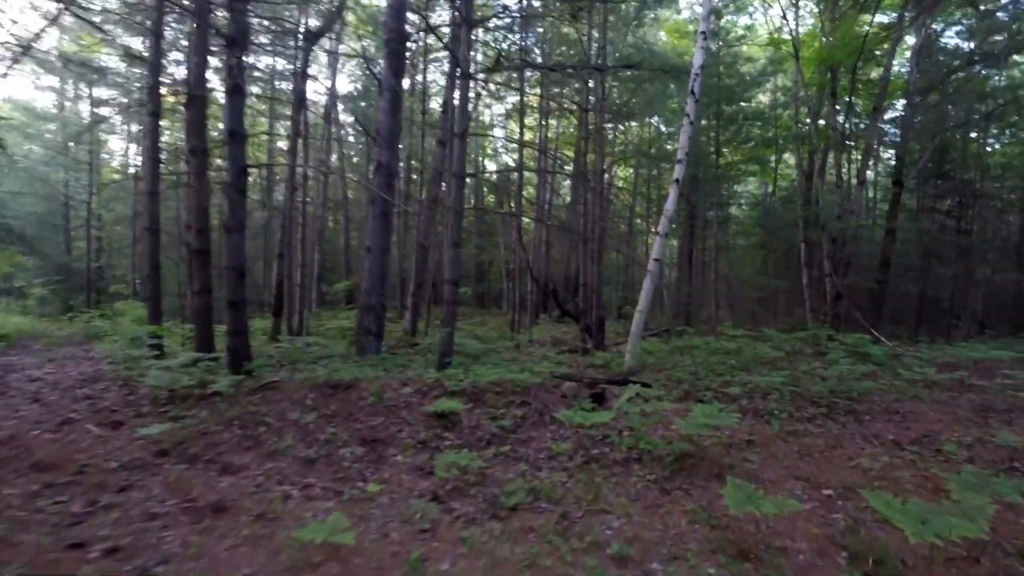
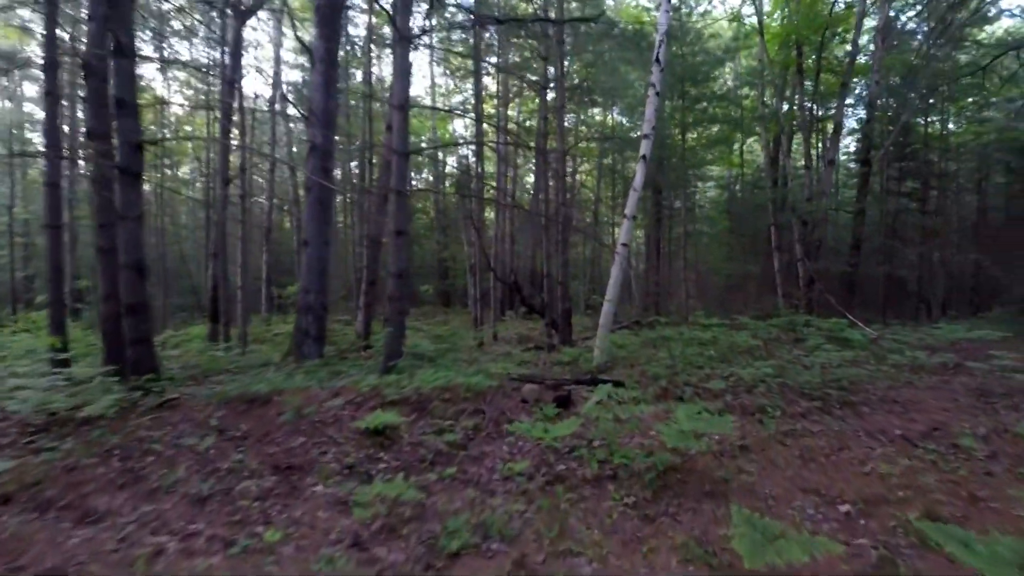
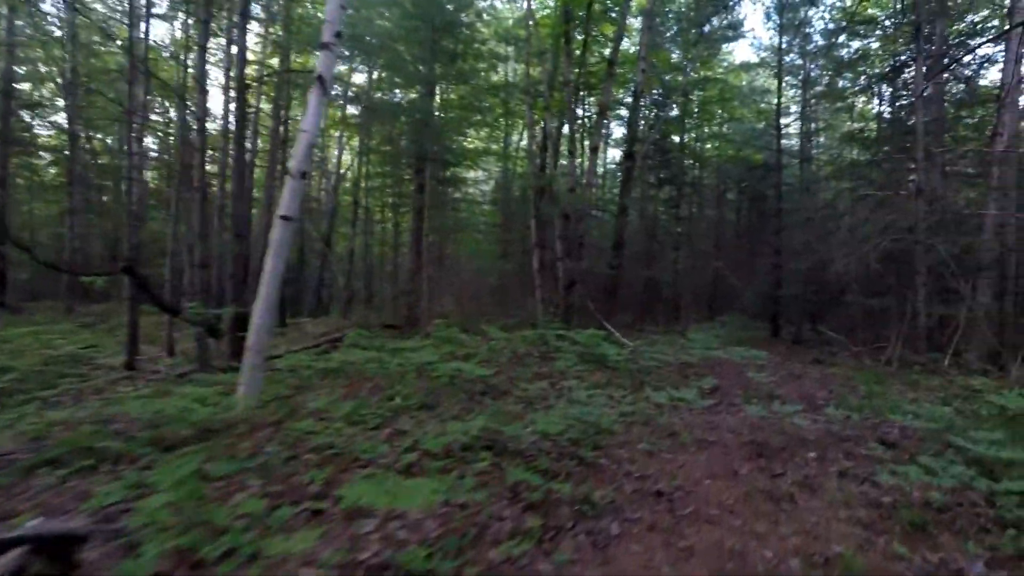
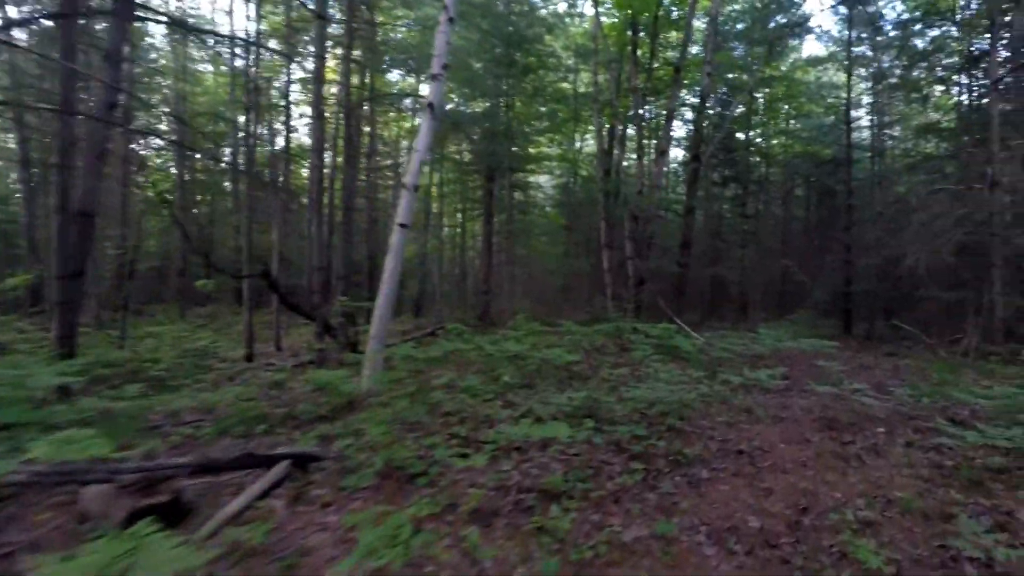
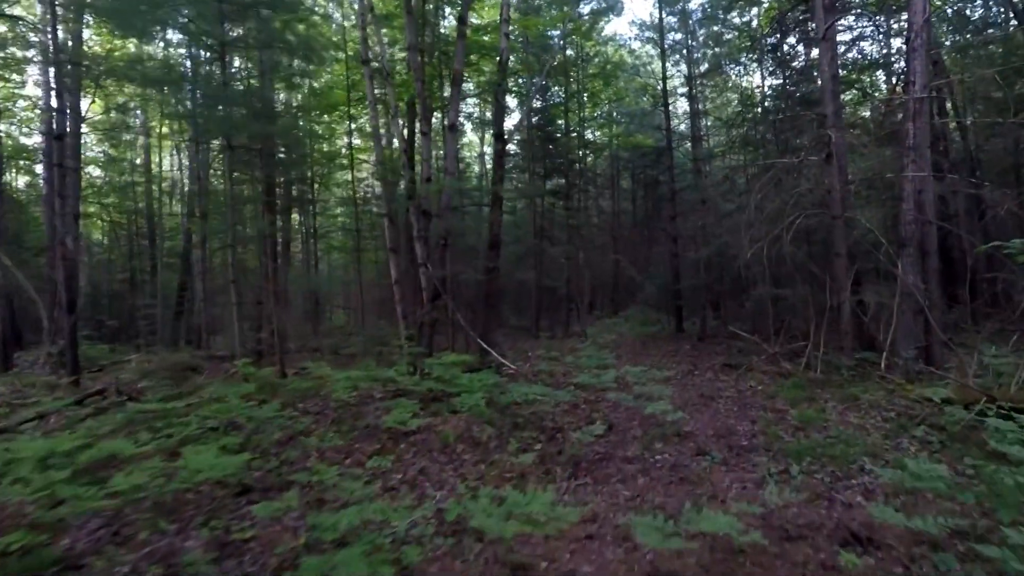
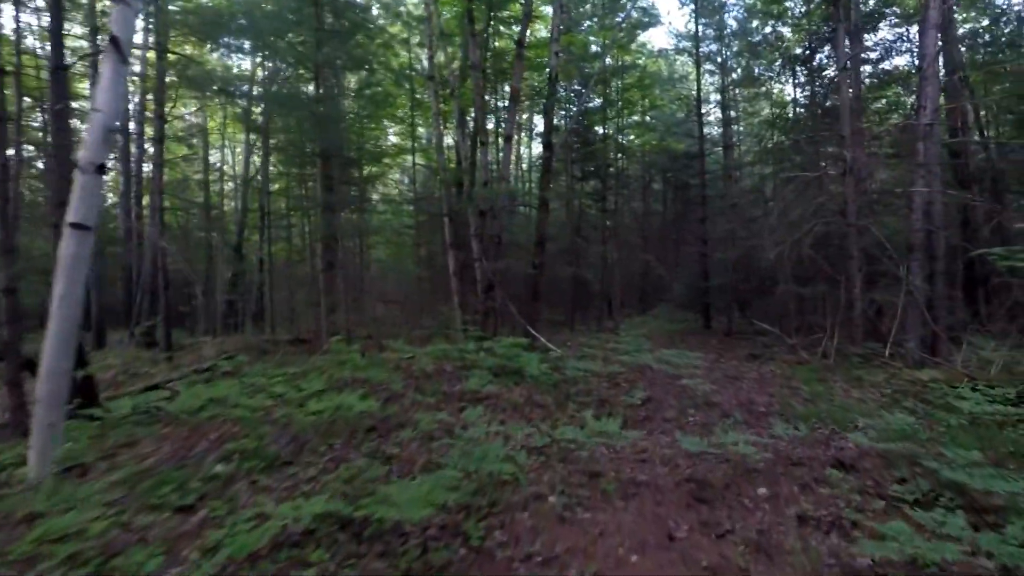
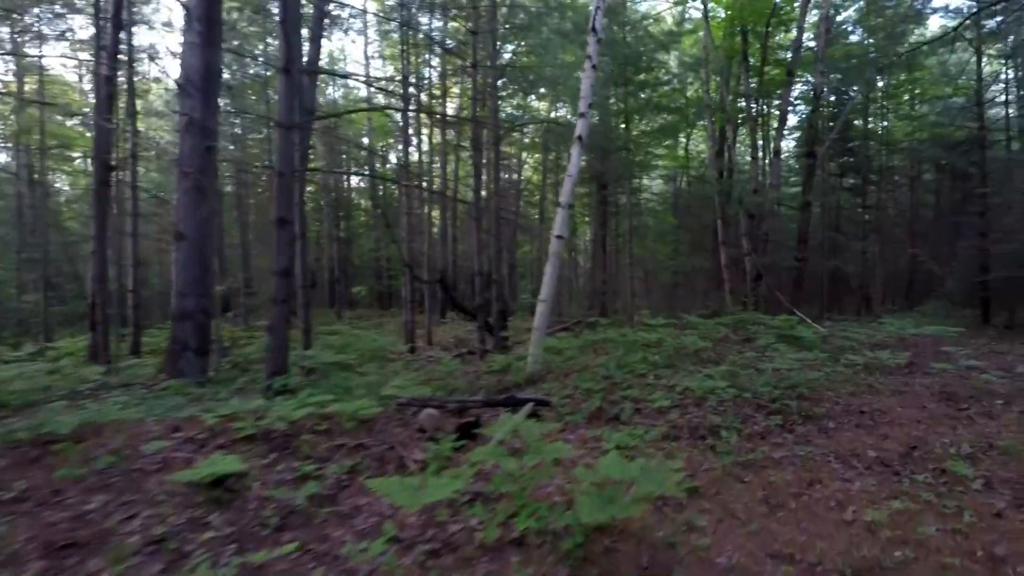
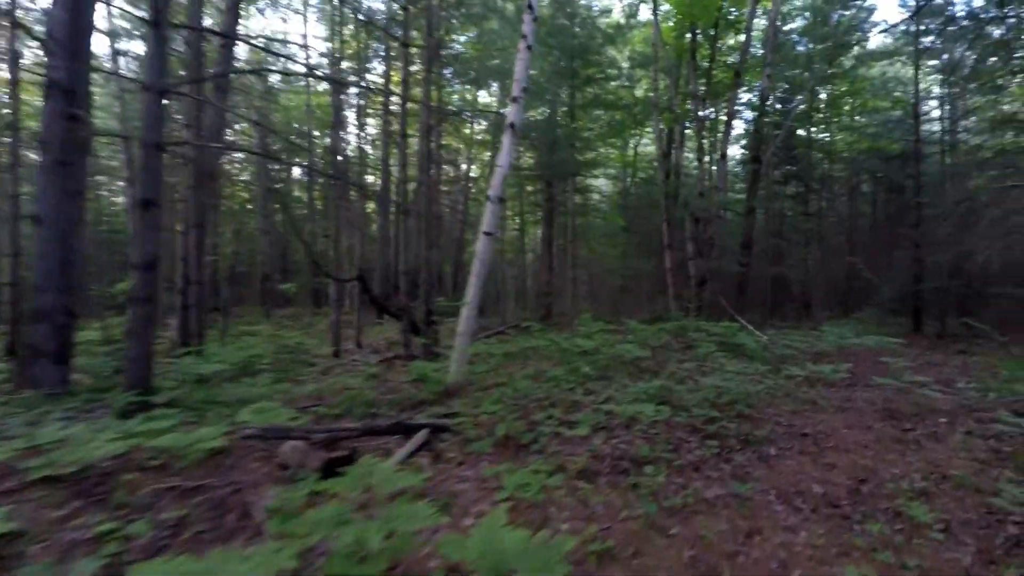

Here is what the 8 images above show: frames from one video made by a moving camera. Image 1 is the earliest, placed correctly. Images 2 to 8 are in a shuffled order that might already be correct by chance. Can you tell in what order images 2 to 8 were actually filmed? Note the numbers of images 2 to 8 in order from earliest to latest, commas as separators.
2, 7, 8, 4, 3, 6, 5
